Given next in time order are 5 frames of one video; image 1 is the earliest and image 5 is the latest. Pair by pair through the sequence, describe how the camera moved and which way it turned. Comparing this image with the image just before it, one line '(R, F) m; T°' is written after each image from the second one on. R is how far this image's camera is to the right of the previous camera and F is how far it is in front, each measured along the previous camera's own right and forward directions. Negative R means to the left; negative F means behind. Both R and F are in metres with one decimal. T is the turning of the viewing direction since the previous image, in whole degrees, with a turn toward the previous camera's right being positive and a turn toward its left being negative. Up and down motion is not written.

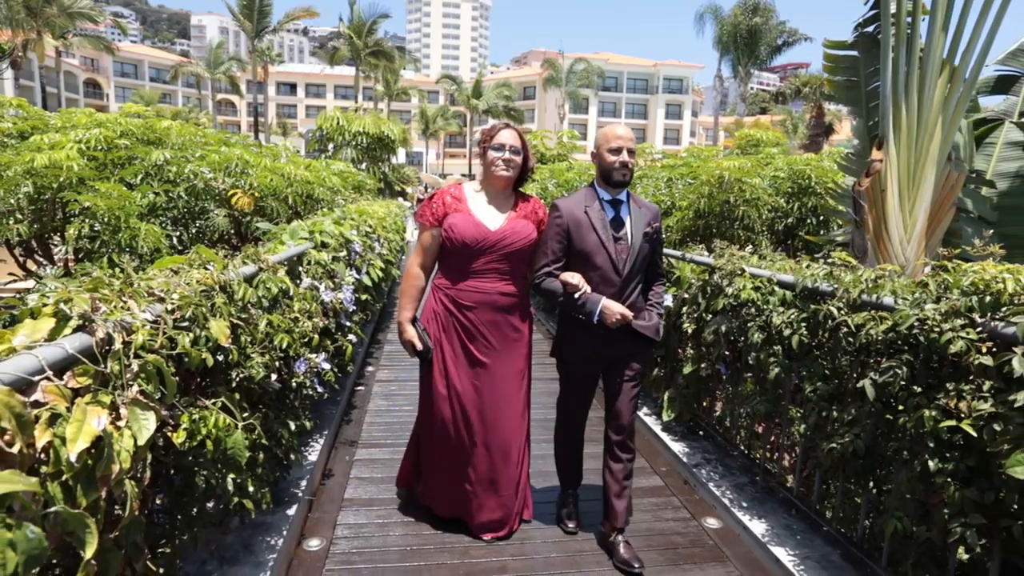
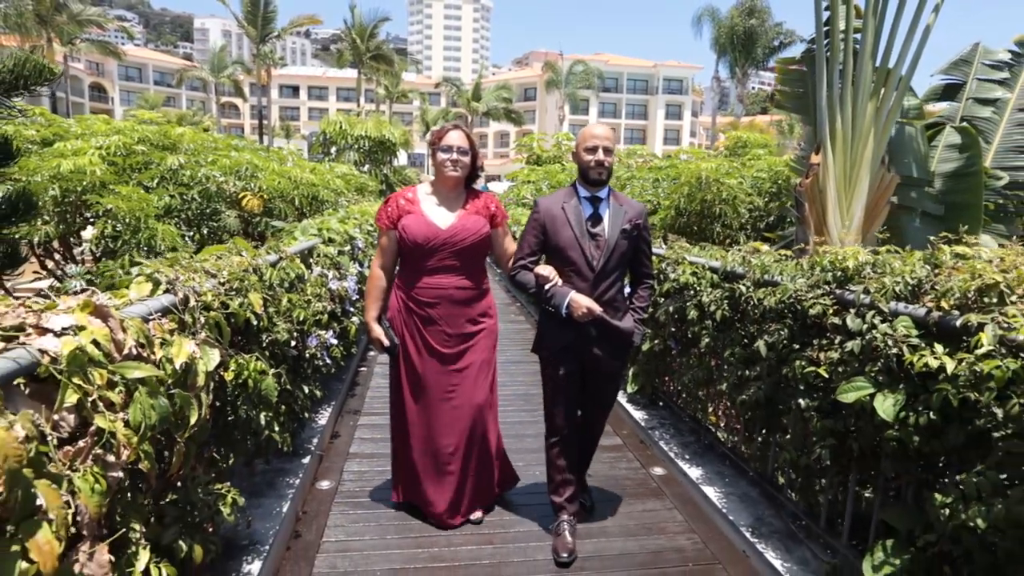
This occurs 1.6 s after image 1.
(+0.2, -0.6) m; 0°
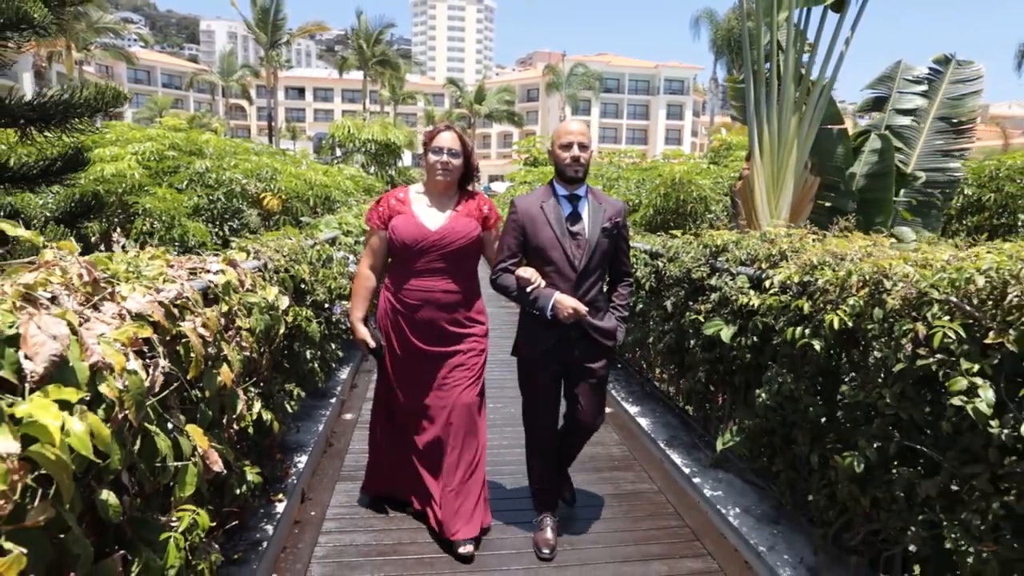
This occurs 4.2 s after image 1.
(+0.2, -1.0) m; 0°
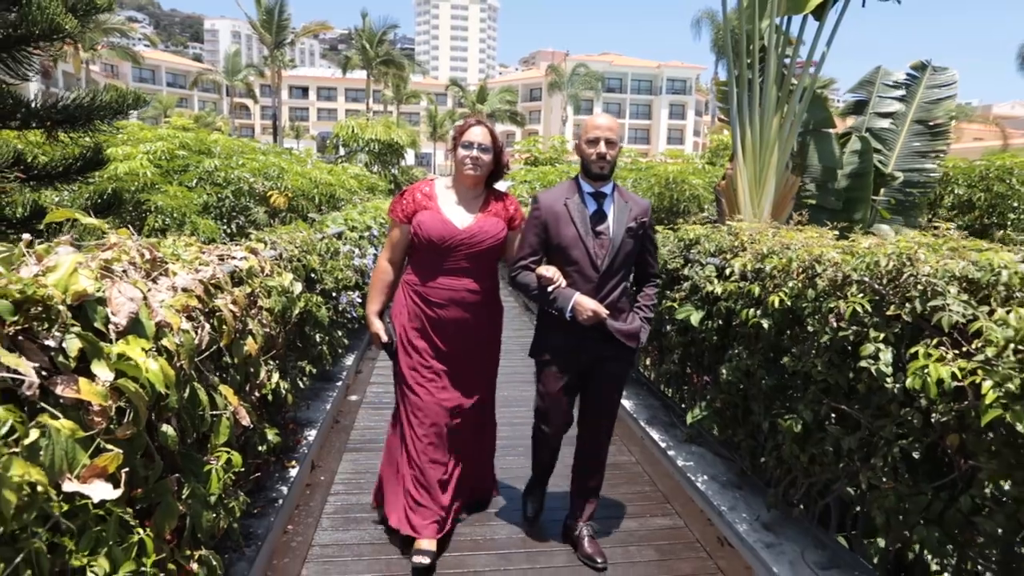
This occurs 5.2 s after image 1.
(+0.1, -0.3) m; 0°
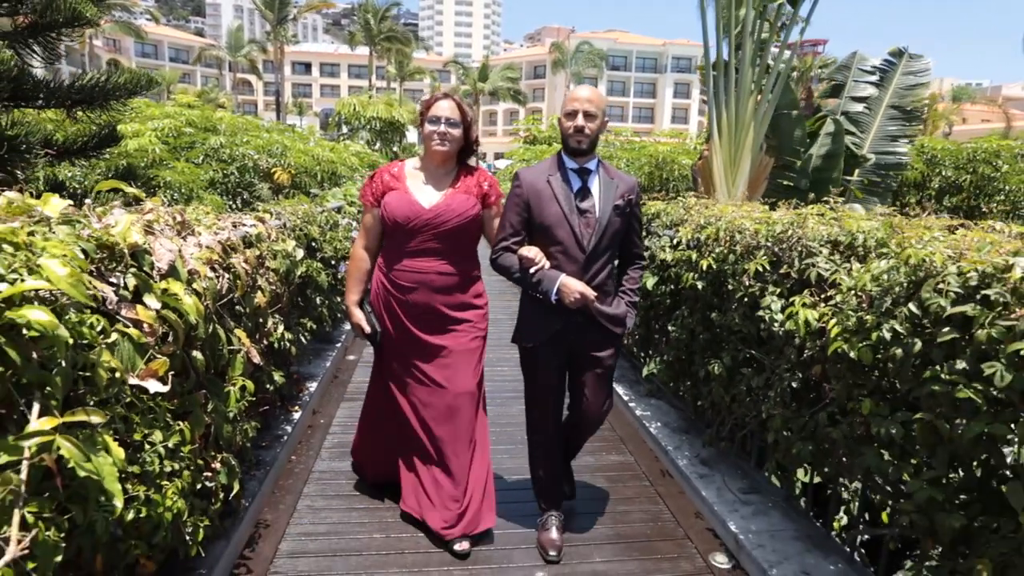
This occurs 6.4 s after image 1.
(+0.2, -0.4) m; 0°
